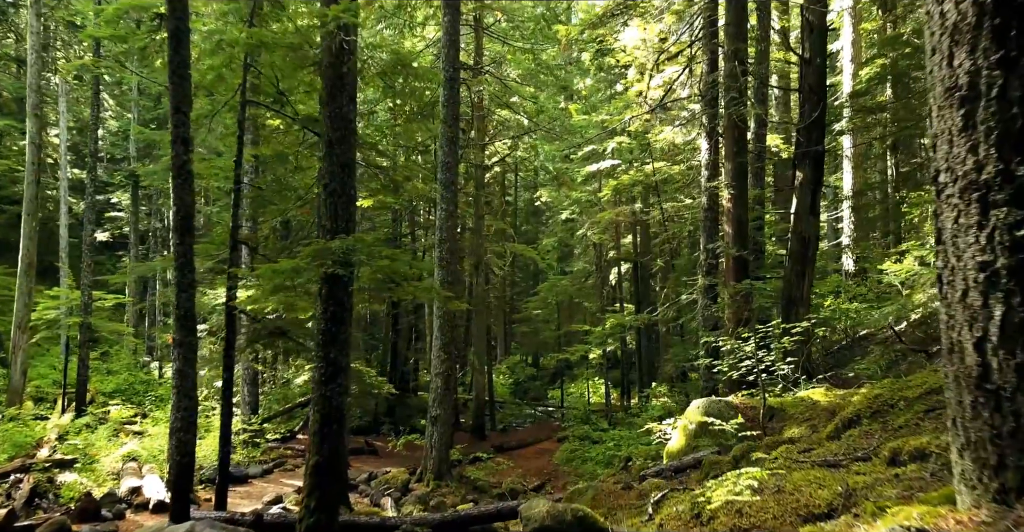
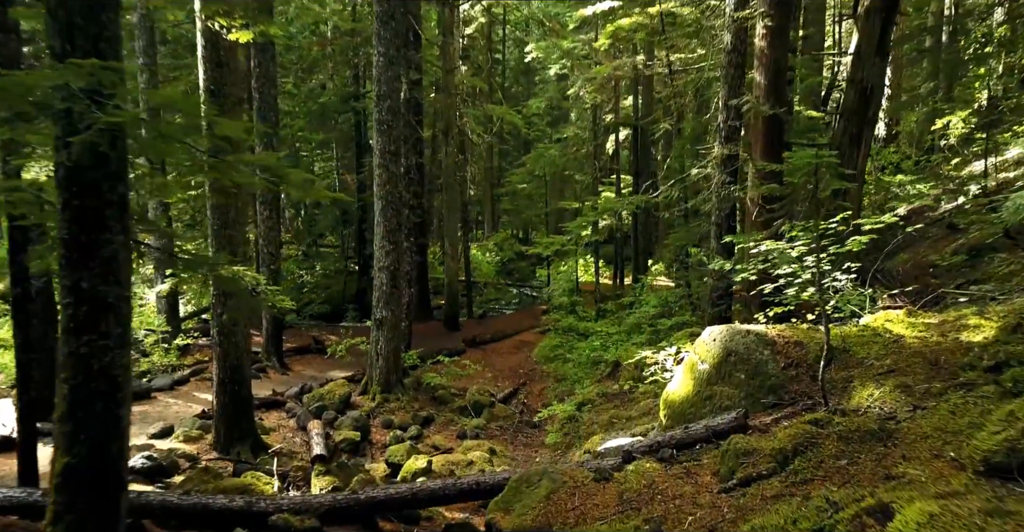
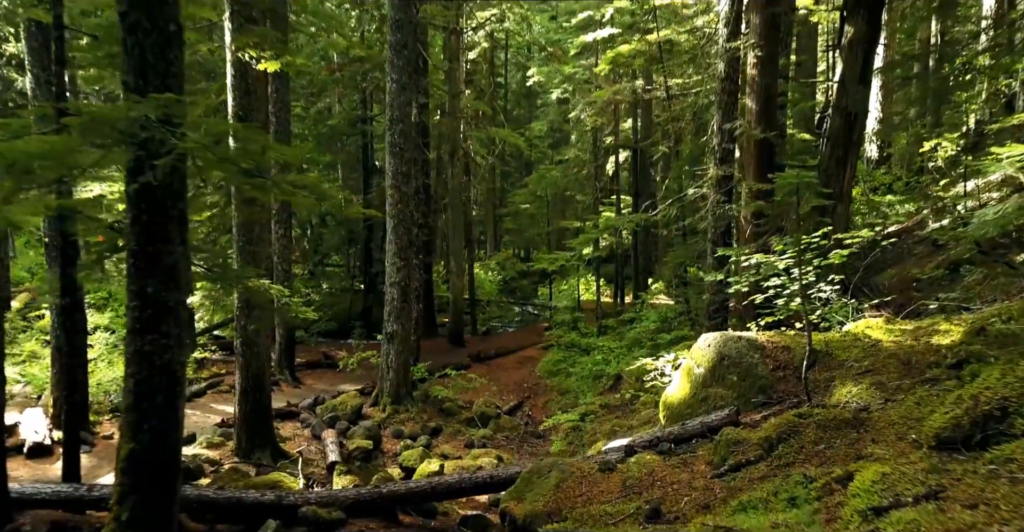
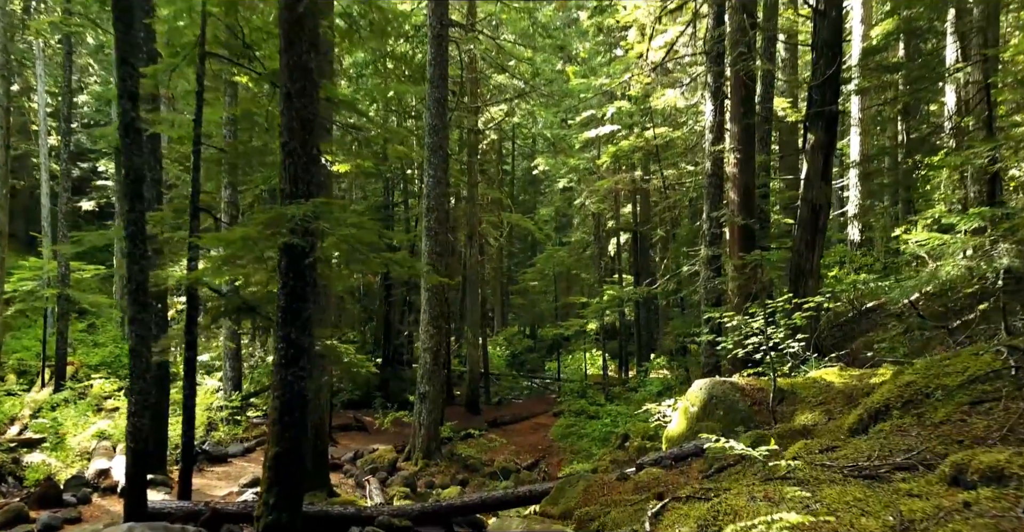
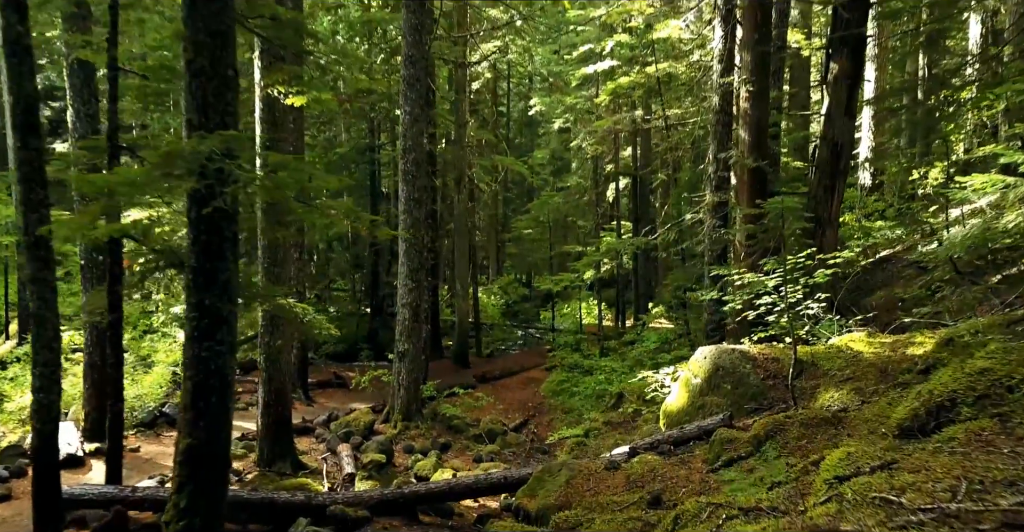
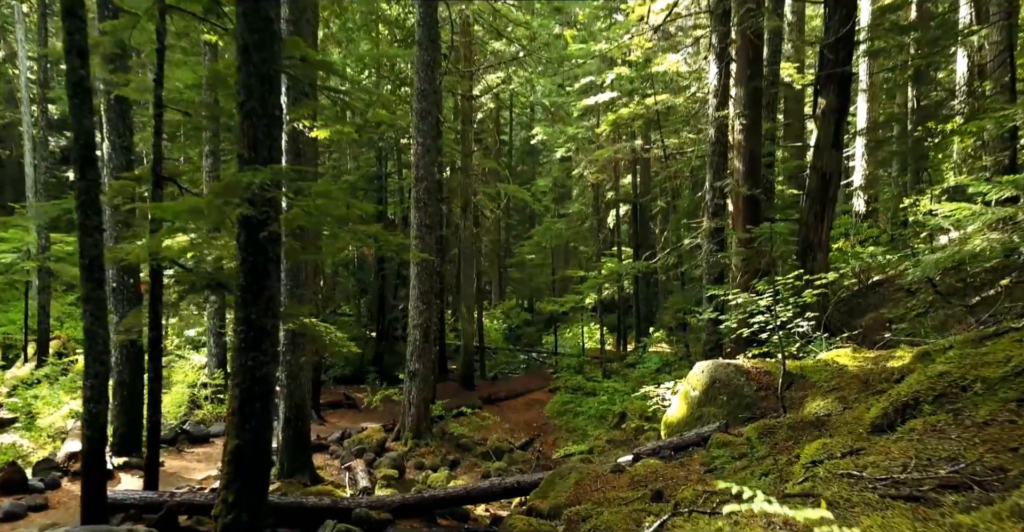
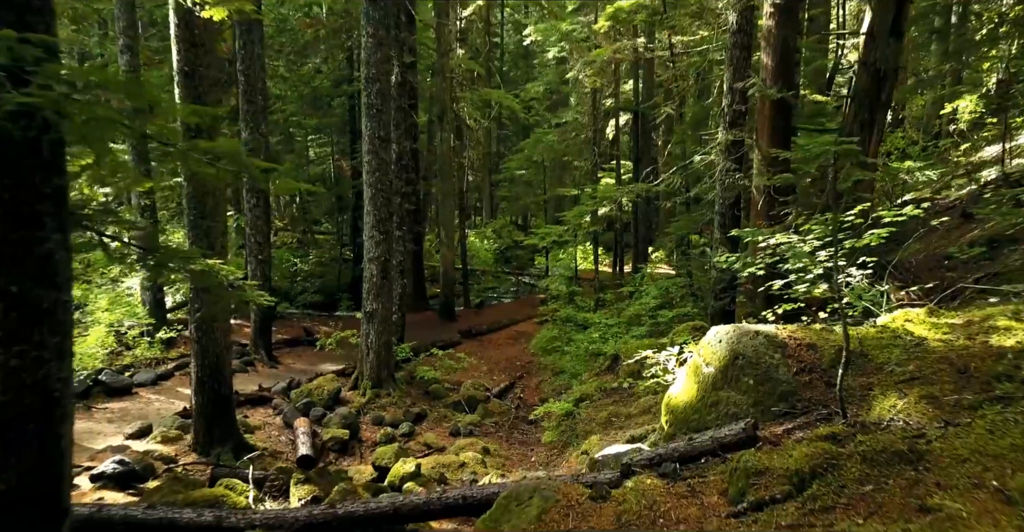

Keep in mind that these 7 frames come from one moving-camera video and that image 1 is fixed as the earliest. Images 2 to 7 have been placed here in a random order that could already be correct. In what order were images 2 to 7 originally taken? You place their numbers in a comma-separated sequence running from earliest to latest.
4, 6, 5, 3, 2, 7
